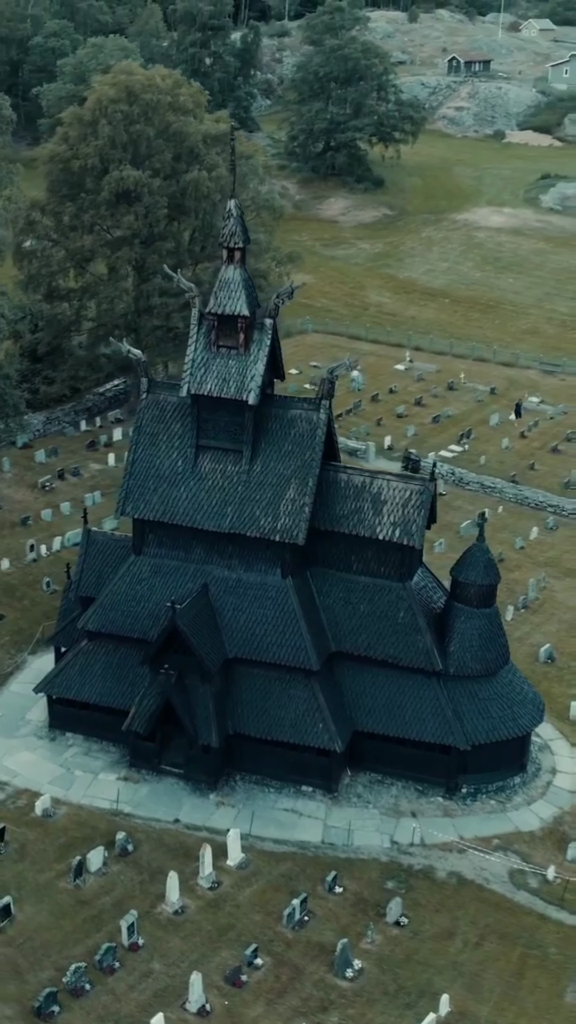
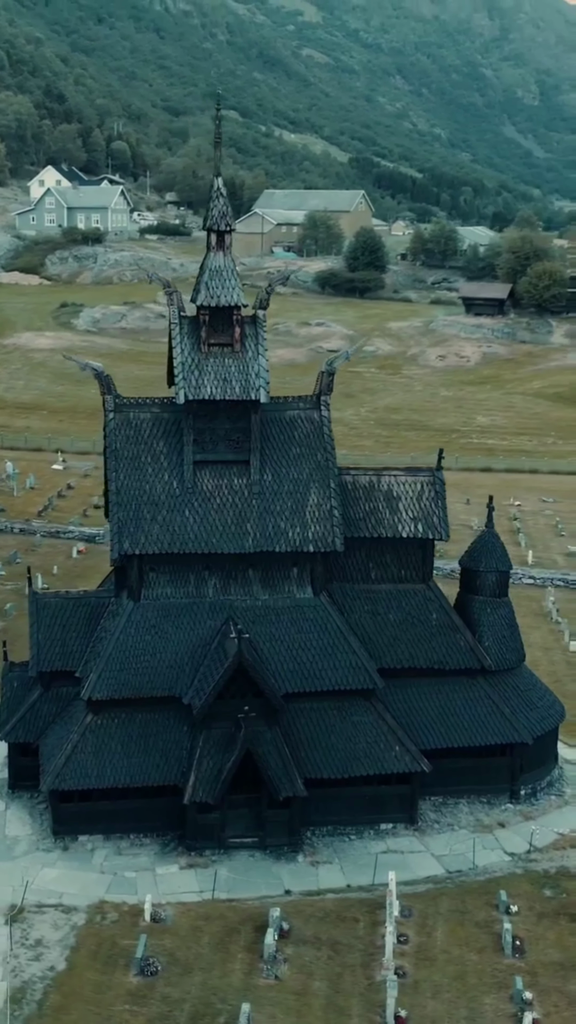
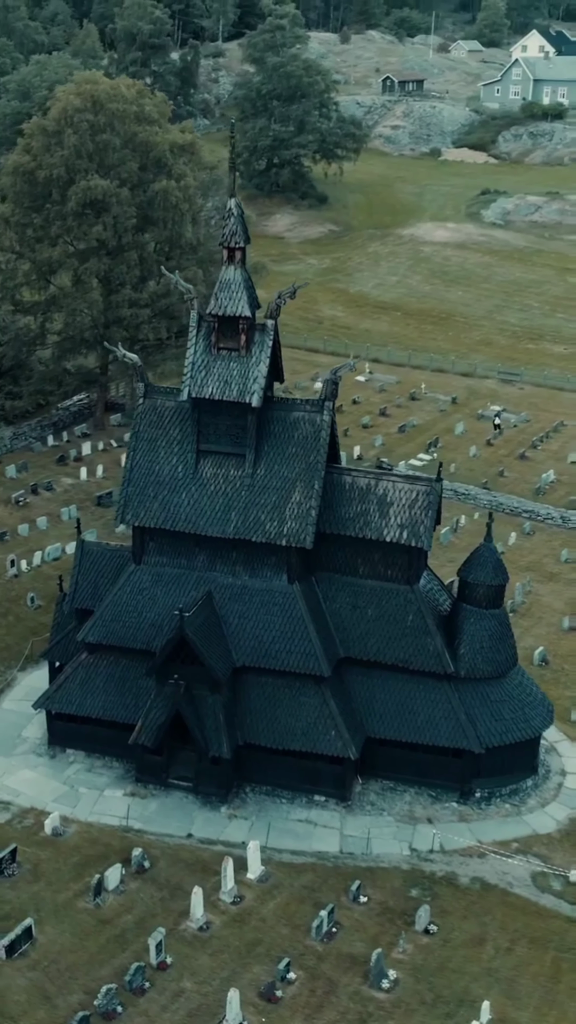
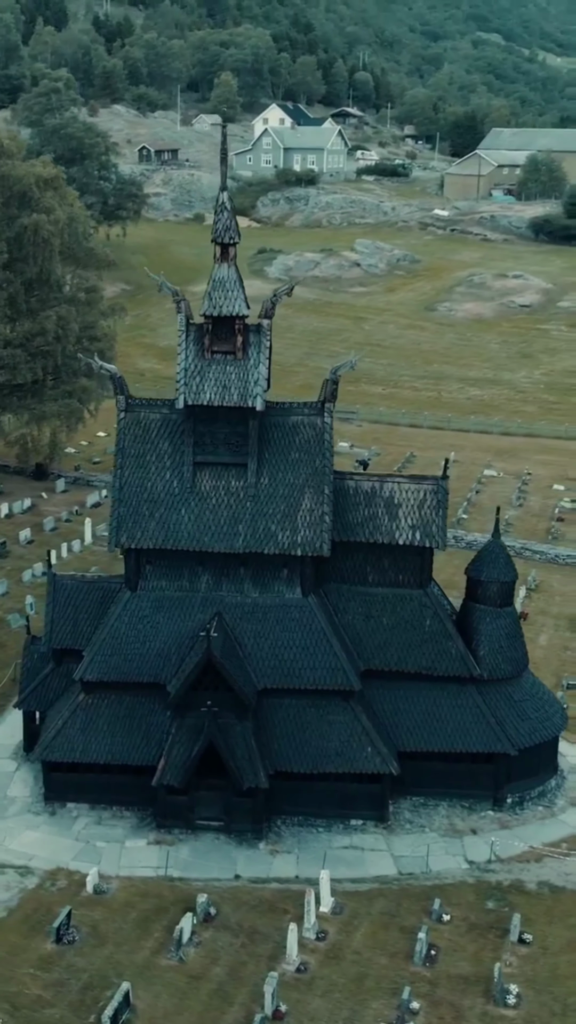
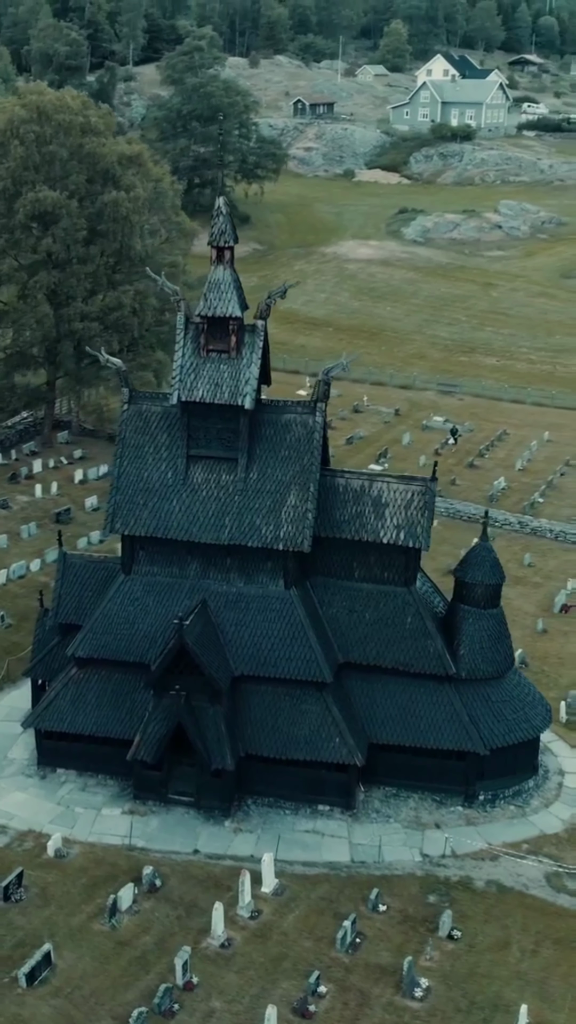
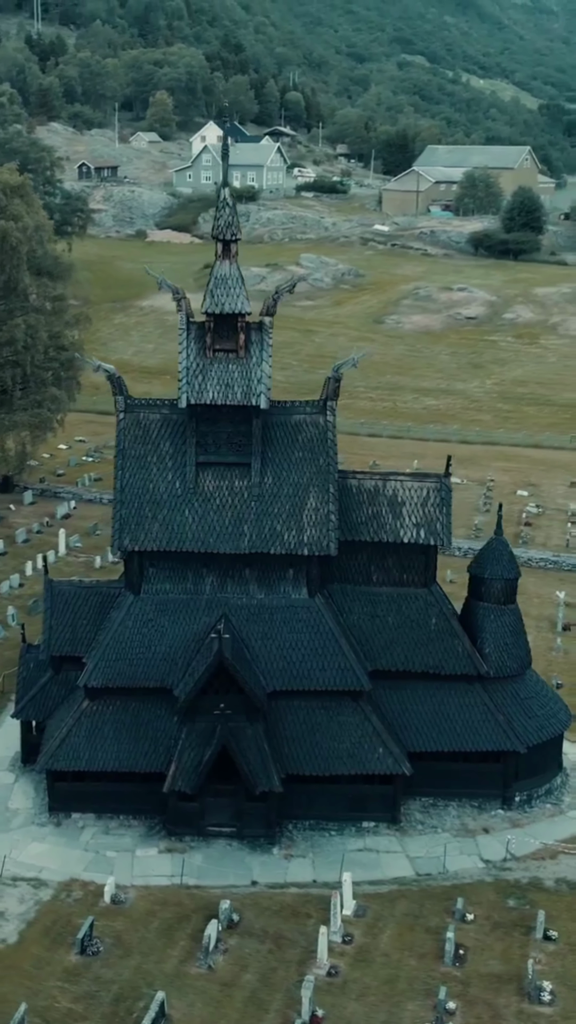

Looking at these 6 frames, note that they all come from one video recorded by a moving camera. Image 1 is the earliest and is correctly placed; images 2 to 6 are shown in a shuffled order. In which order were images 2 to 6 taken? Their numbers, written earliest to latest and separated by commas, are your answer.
3, 5, 4, 6, 2
